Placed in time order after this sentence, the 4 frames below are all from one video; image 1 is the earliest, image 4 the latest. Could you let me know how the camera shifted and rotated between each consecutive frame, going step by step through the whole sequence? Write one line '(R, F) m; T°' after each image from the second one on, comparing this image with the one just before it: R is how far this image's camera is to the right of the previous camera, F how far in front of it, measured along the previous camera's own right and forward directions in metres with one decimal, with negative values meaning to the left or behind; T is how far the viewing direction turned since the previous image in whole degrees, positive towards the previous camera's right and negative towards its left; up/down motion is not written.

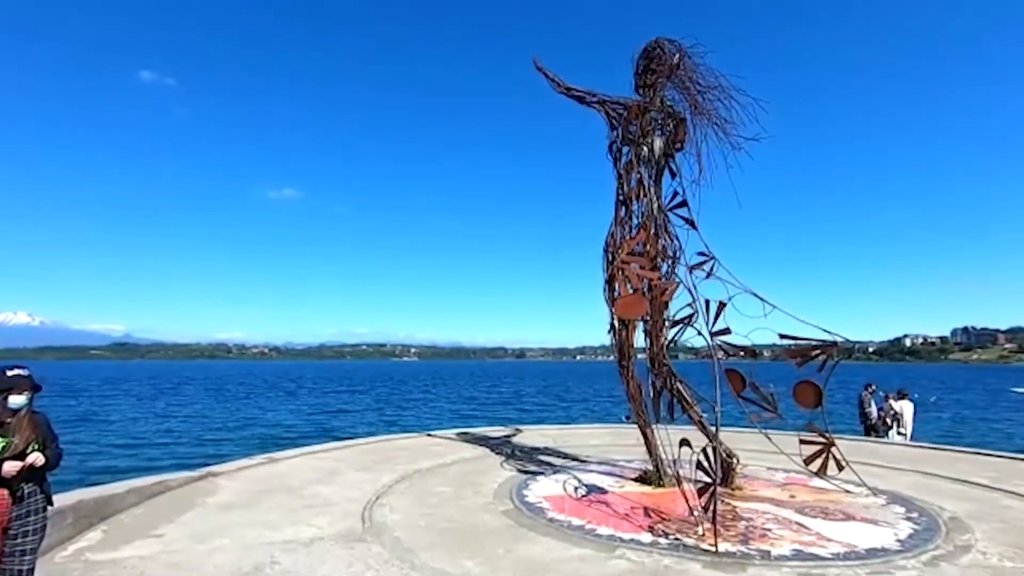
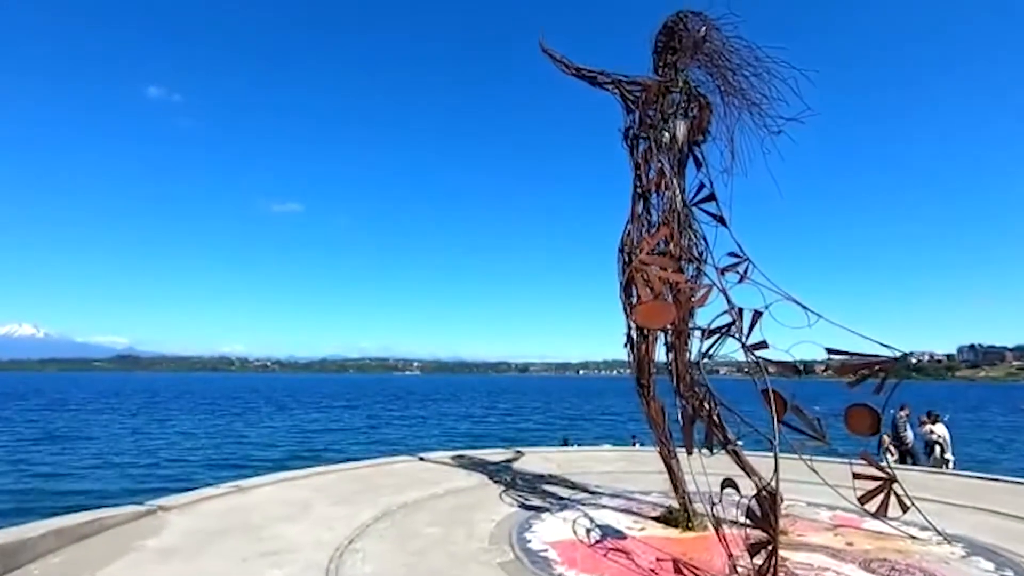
(0.0, +1.0) m; 0°
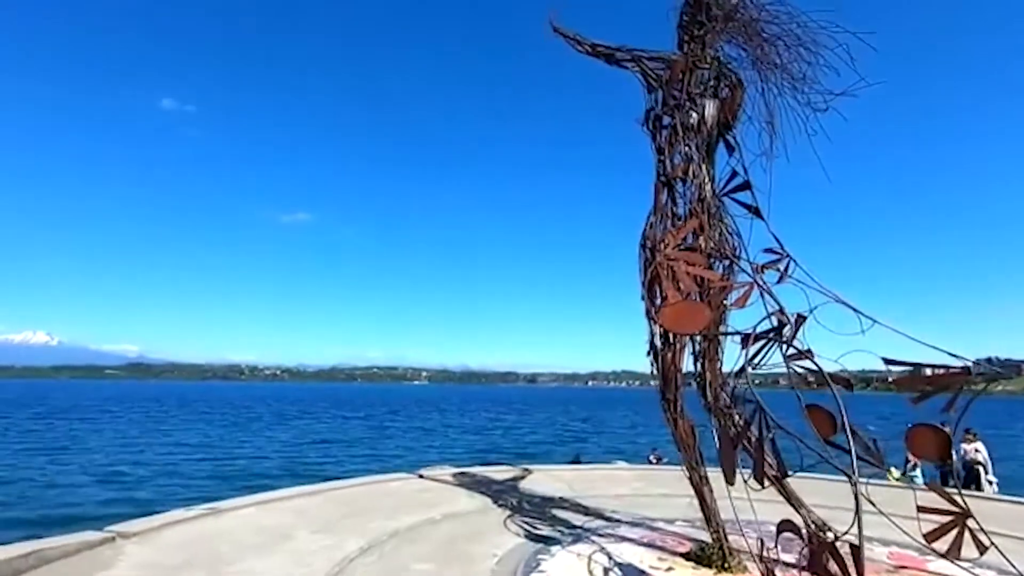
(0.0, +0.8) m; -1°
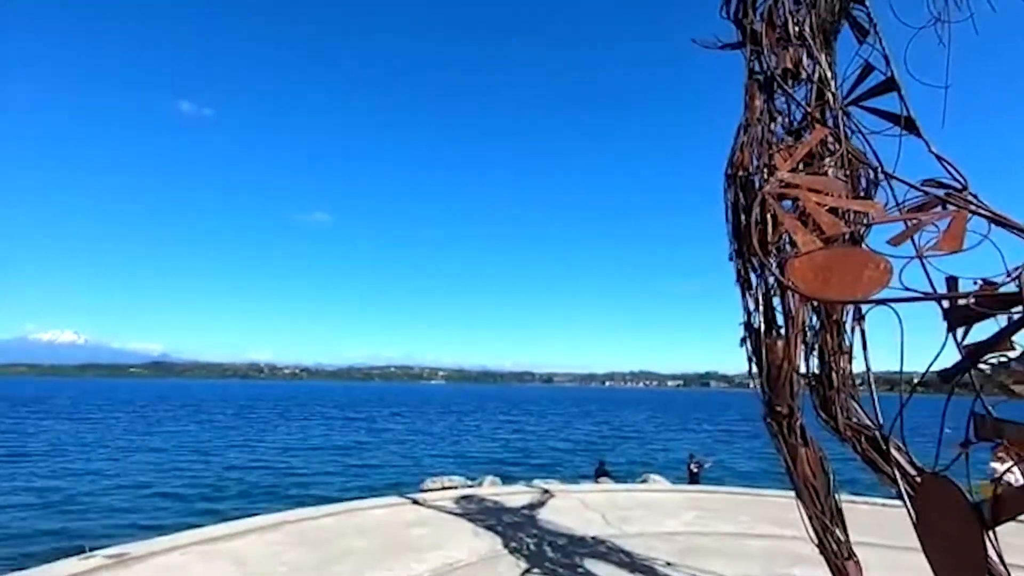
(0.0, +2.0) m; -2°
